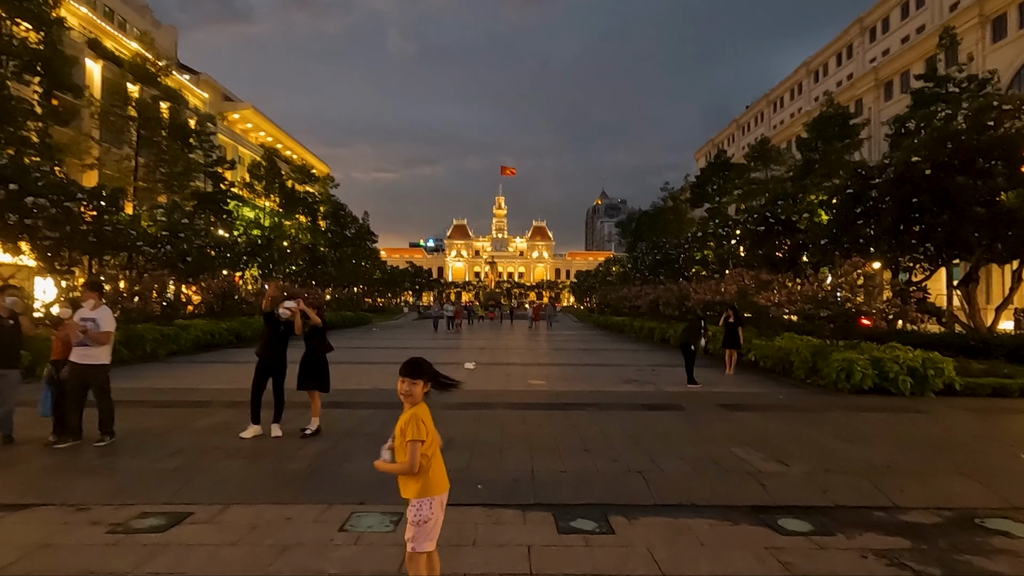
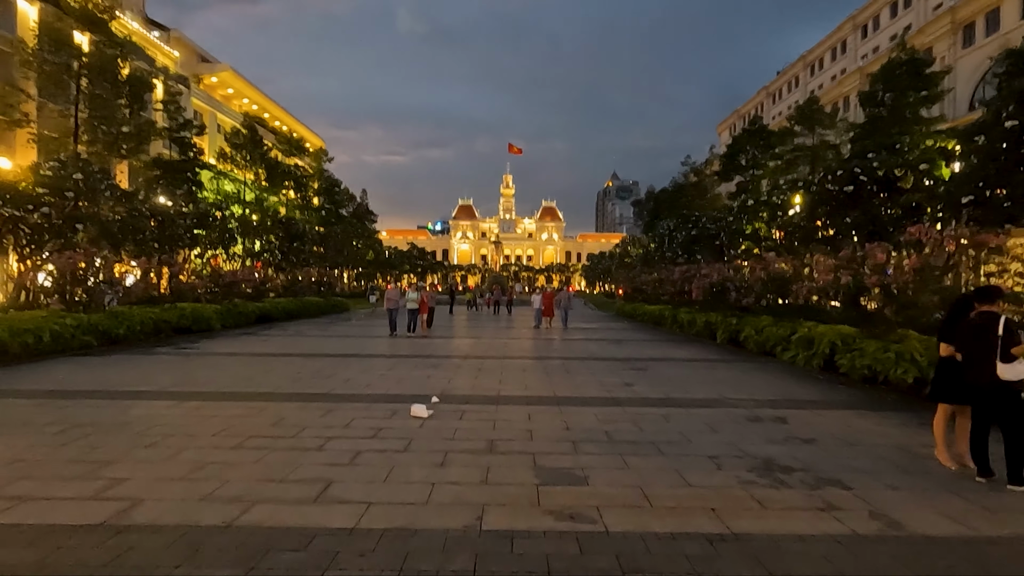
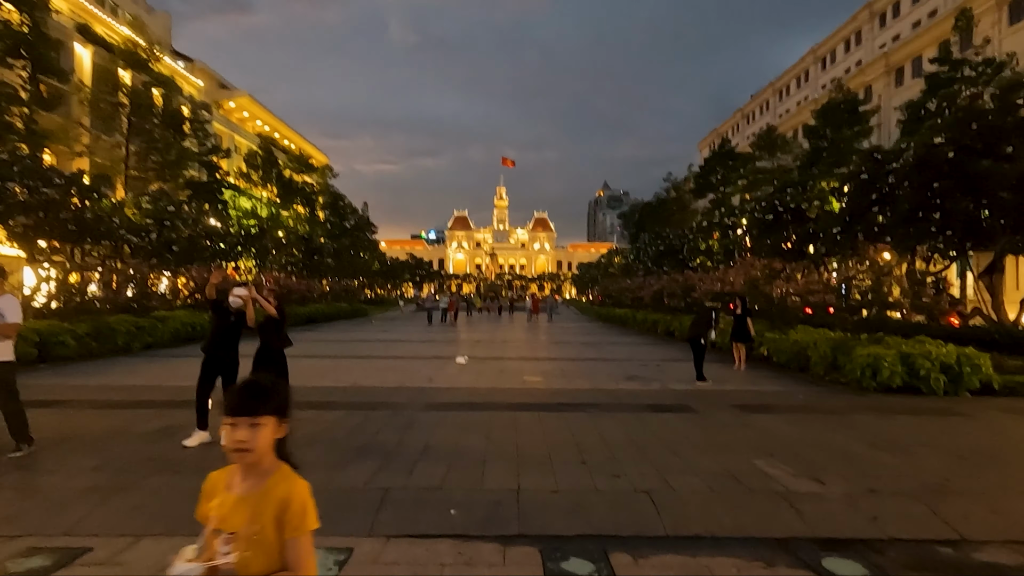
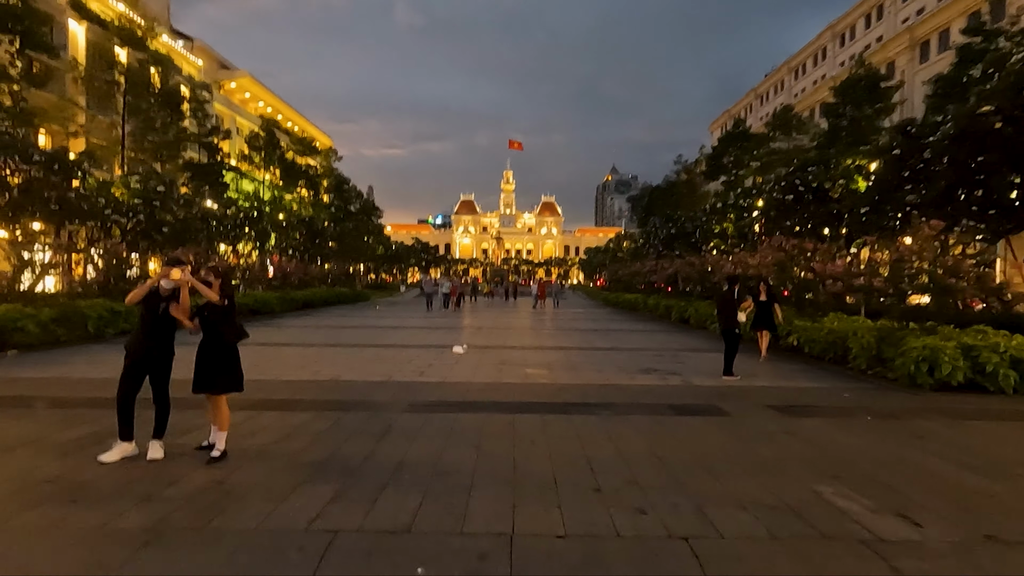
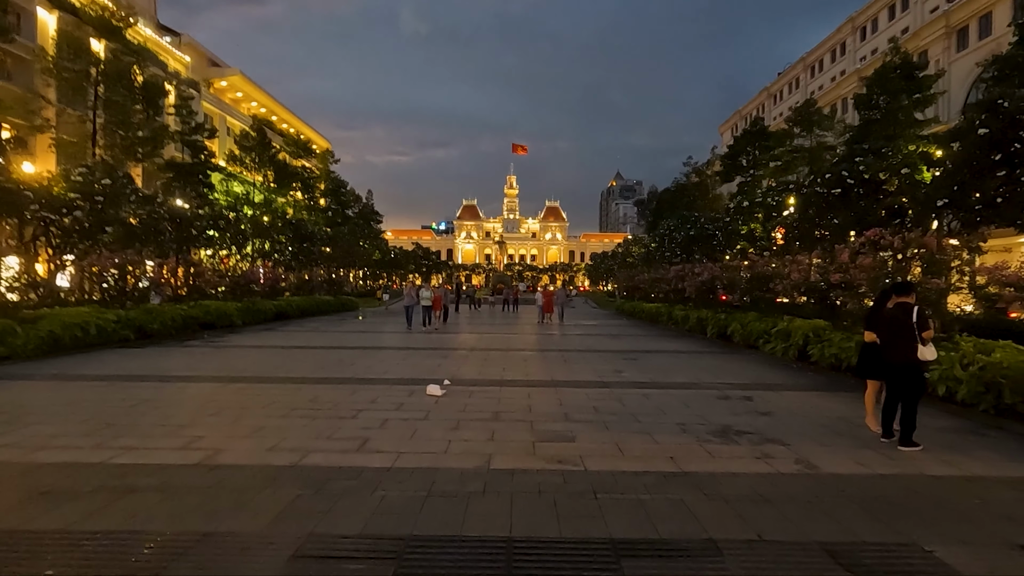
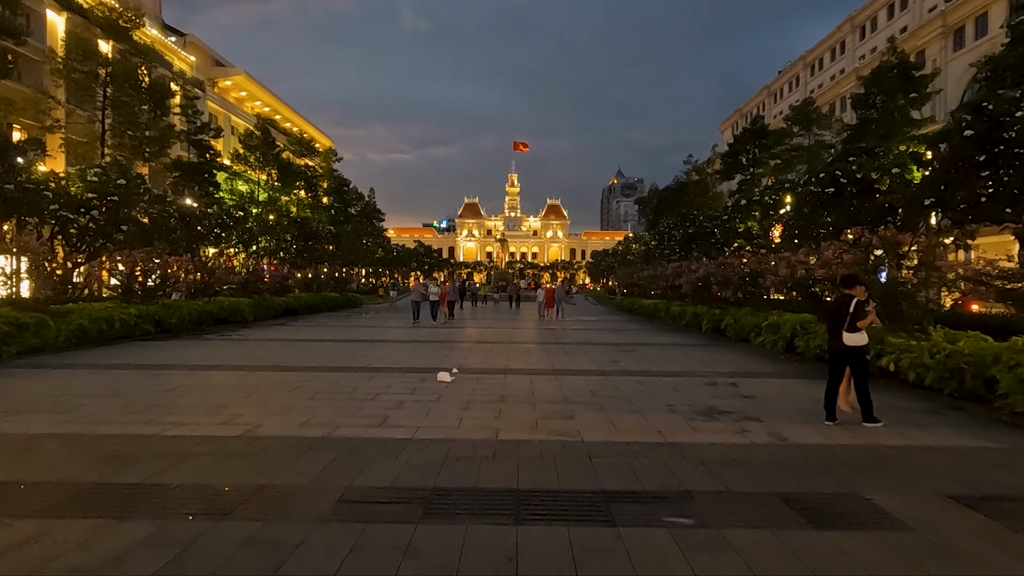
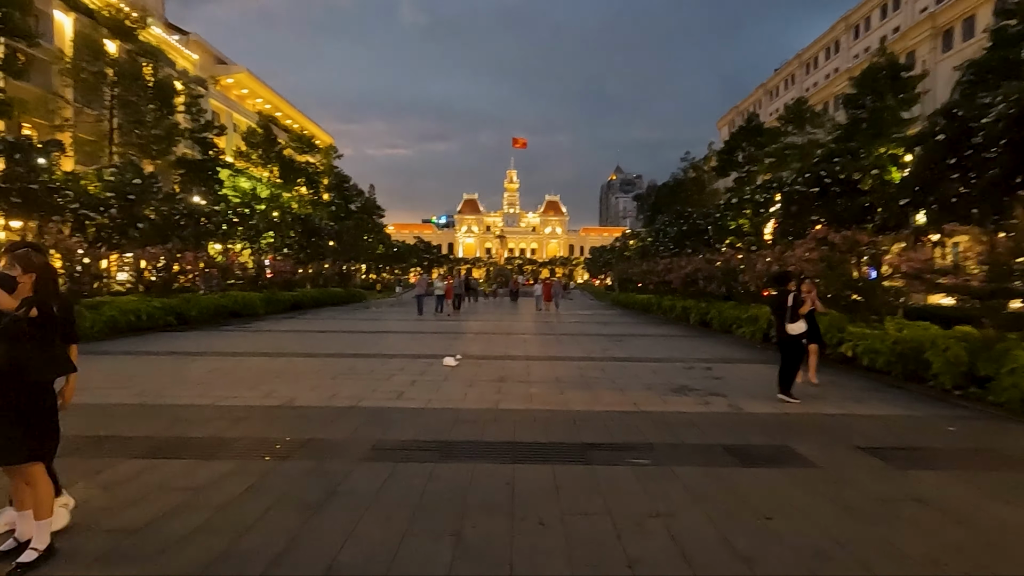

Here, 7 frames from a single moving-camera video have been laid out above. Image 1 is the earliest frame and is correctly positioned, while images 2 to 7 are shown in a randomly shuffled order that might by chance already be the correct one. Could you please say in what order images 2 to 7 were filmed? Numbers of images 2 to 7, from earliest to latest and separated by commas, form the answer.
3, 4, 7, 6, 5, 2
